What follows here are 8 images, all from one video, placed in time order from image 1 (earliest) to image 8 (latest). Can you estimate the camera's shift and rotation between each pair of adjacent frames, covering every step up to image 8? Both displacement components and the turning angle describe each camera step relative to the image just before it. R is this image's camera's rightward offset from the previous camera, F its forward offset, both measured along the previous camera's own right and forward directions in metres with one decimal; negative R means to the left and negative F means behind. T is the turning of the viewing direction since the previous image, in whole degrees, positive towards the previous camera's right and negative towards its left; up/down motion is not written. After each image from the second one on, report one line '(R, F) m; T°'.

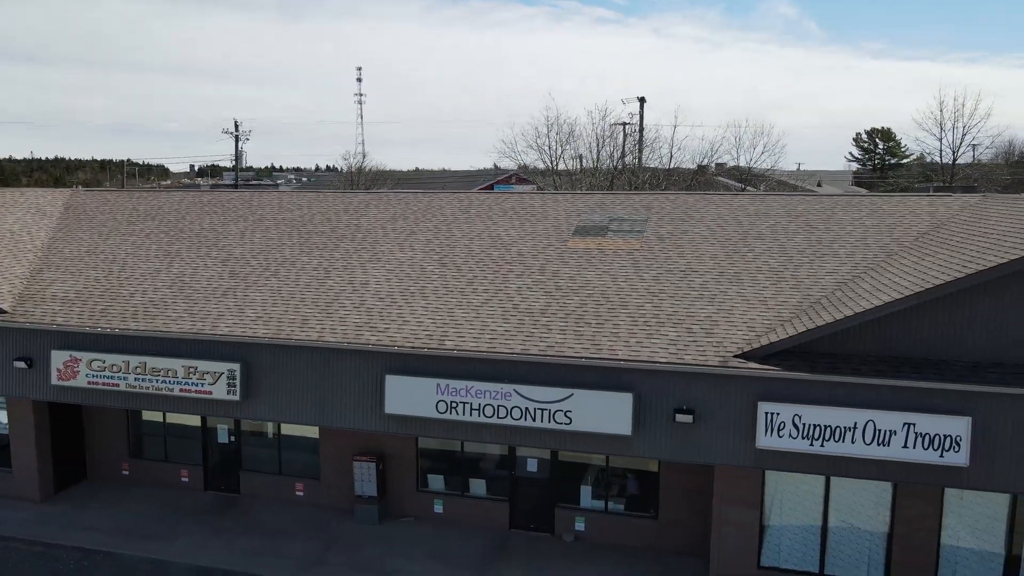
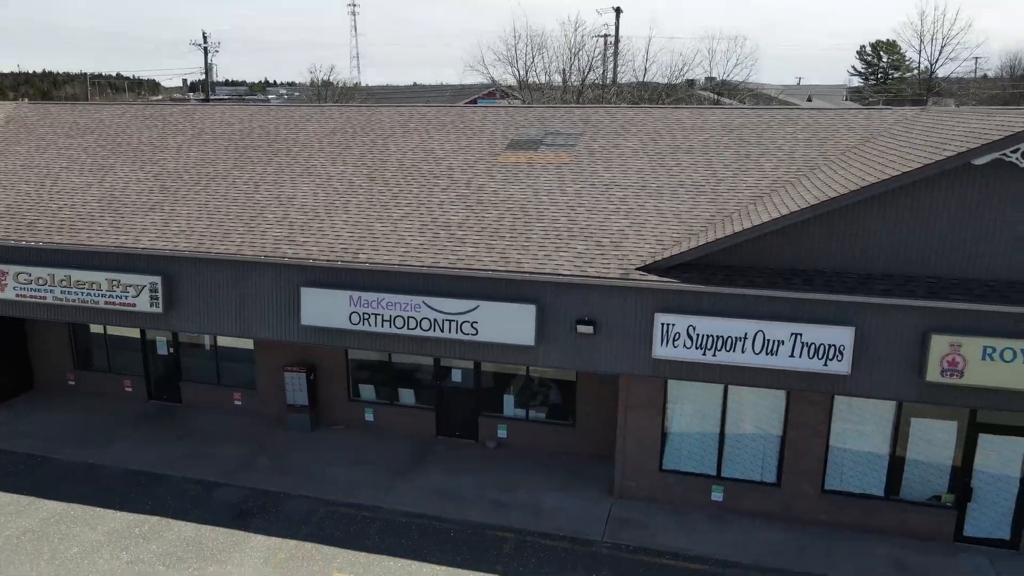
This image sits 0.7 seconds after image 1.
(+1.6, -0.1) m; 0°
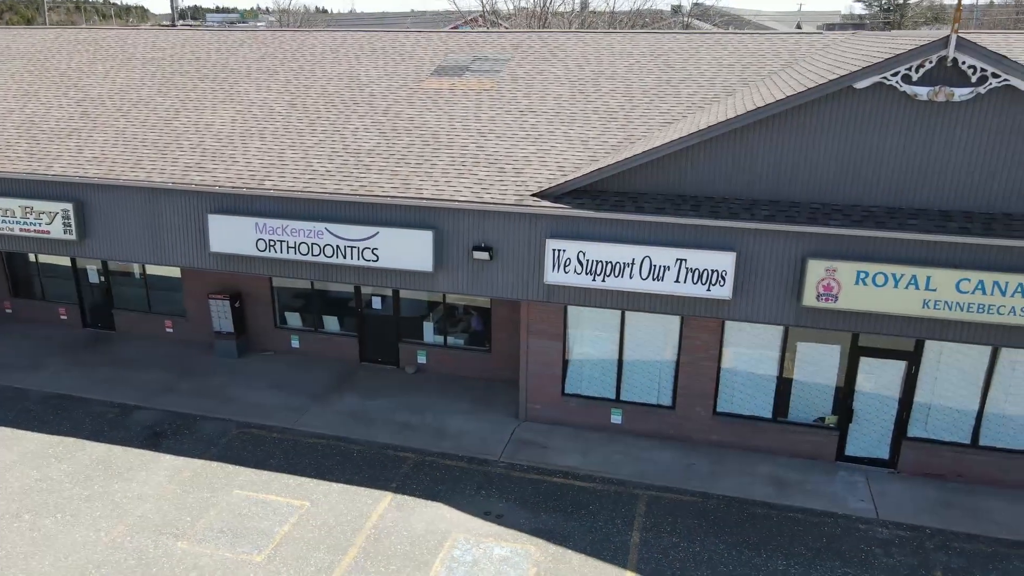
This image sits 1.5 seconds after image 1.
(+1.8, -0.1) m; 0°
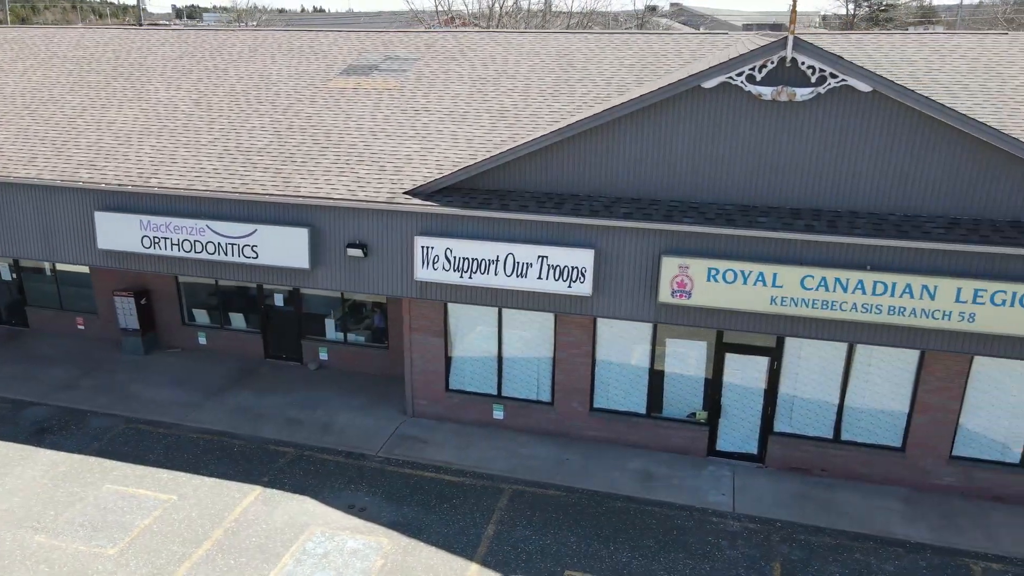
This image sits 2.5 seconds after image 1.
(+2.1, -0.2) m; 0°
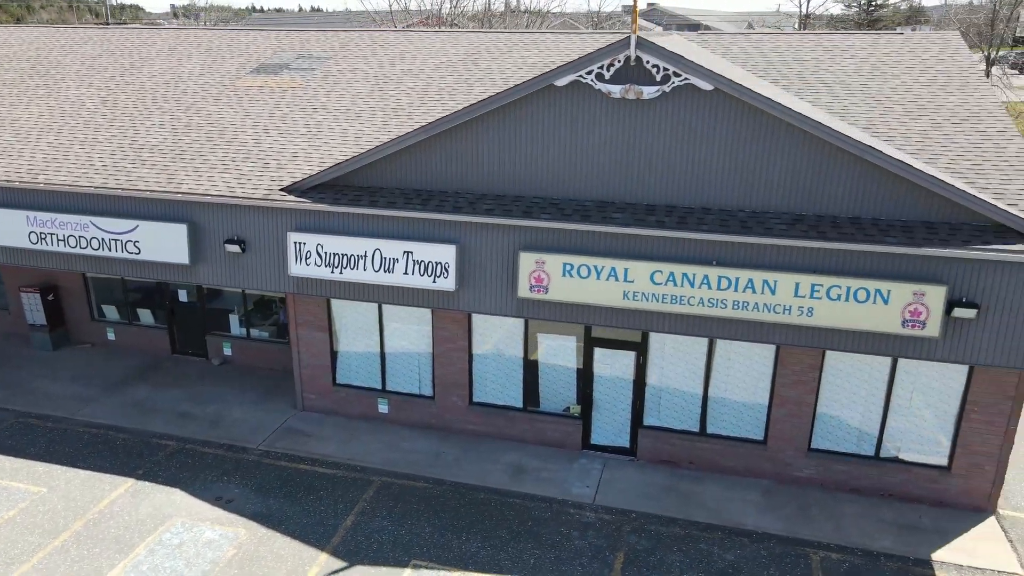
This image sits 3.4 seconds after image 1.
(+2.1, -0.2) m; 0°
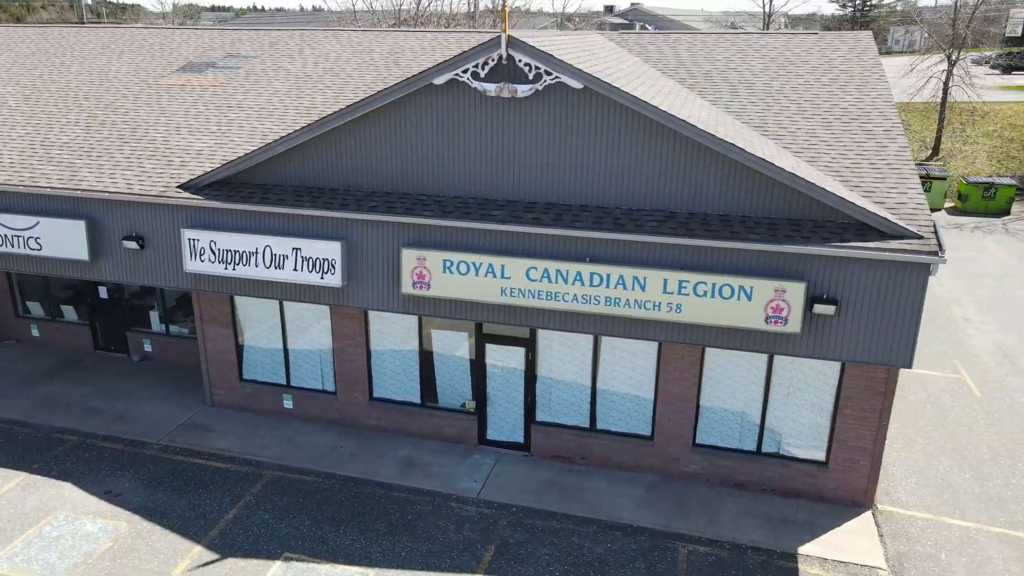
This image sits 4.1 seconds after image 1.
(+1.9, -0.1) m; 0°
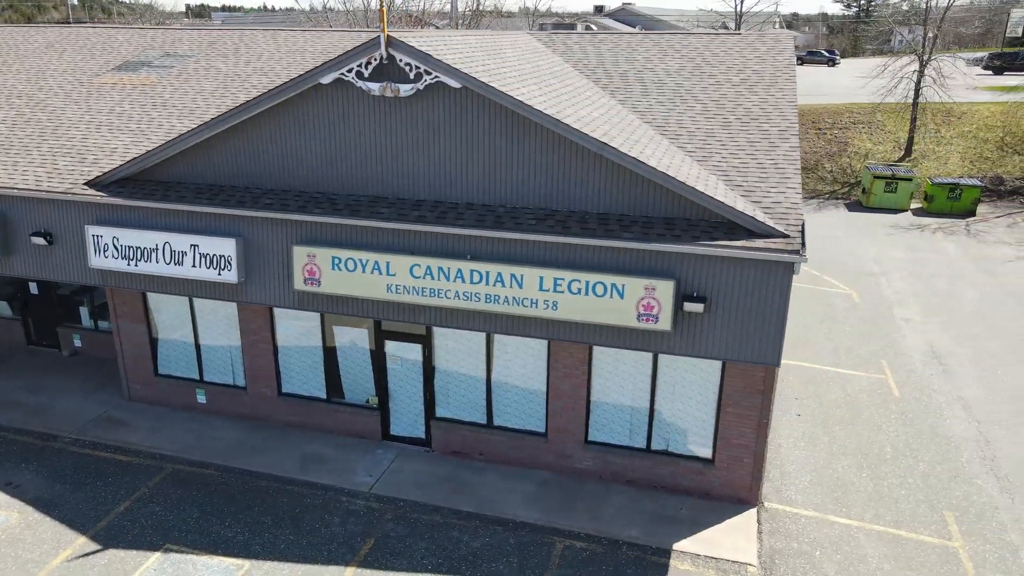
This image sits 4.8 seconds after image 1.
(+1.9, -0.1) m; -1°
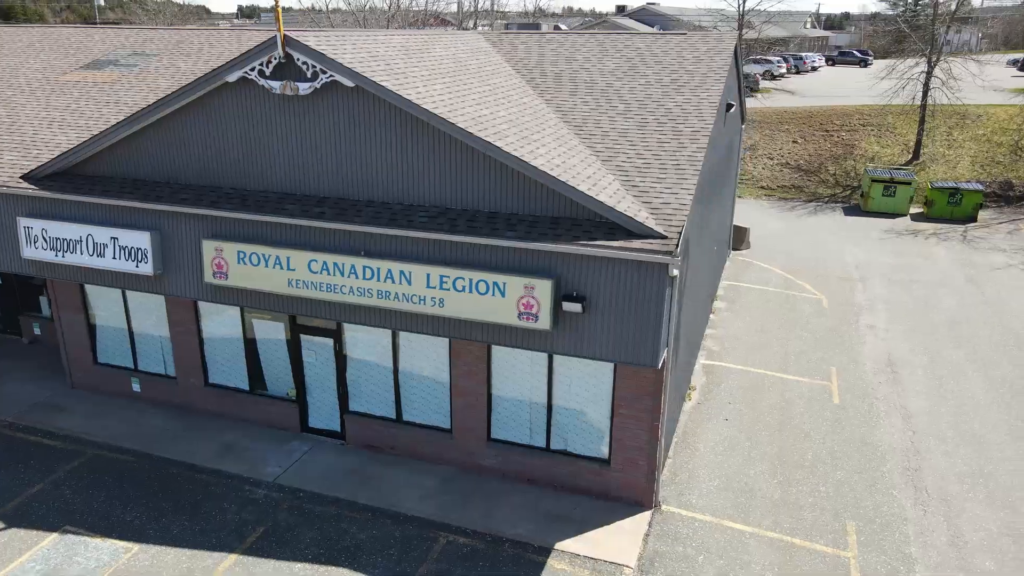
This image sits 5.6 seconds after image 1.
(+2.2, 0.0) m; -3°
